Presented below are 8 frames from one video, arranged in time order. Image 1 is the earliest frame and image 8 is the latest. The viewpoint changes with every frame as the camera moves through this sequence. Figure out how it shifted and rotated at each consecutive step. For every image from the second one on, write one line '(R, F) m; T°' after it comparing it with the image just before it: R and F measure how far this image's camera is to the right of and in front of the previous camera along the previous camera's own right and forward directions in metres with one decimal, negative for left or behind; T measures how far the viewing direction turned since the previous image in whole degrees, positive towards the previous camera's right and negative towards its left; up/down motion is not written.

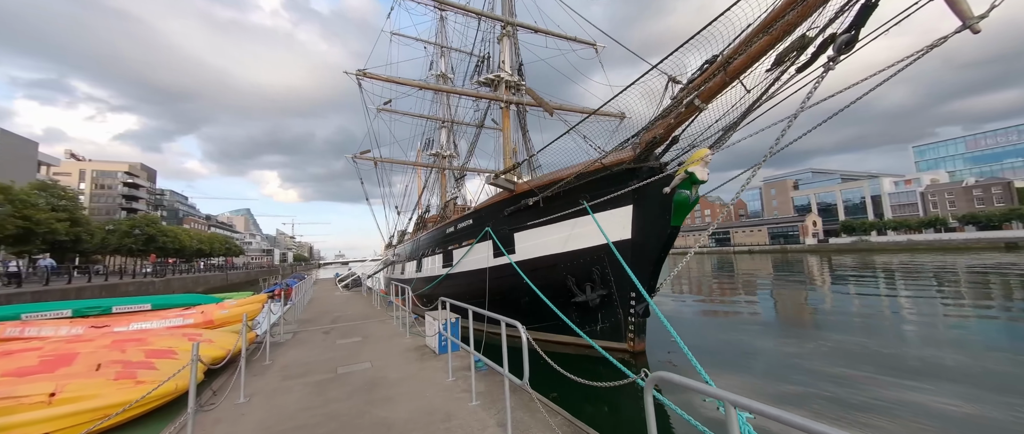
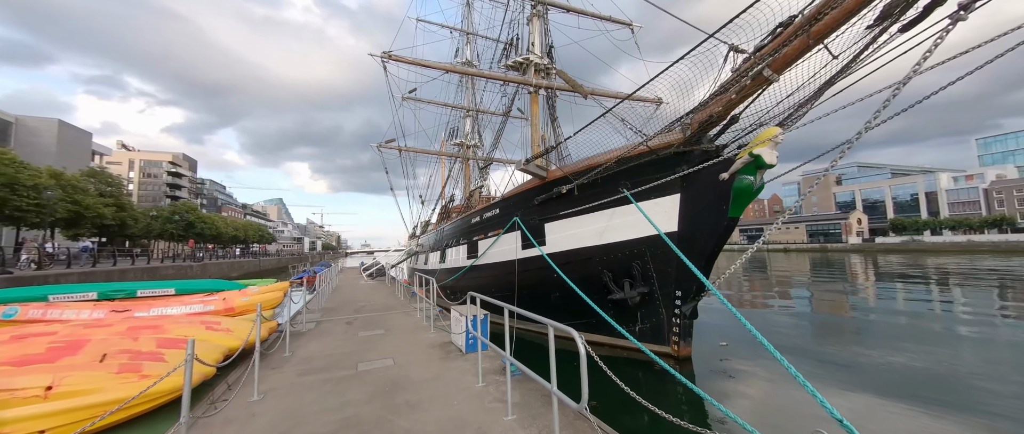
(-0.2, +0.5) m; -4°
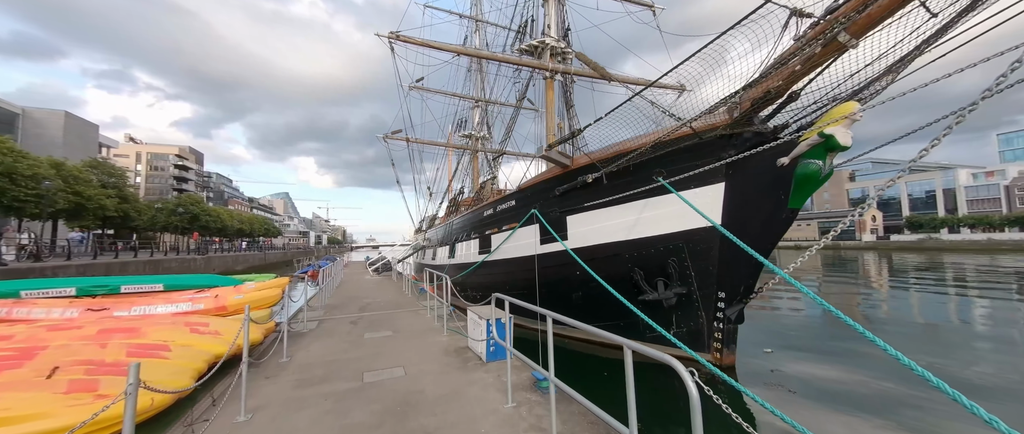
(-0.3, +0.6) m; -1°
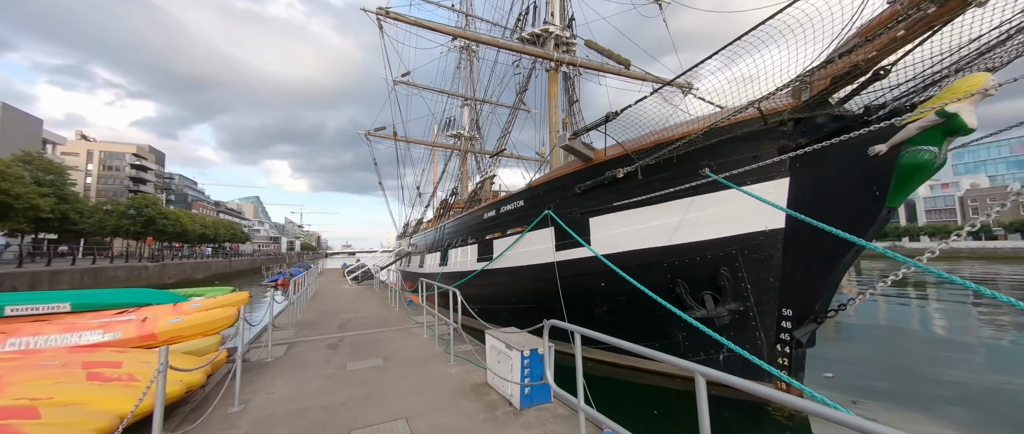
(-0.6, +0.9) m; +3°
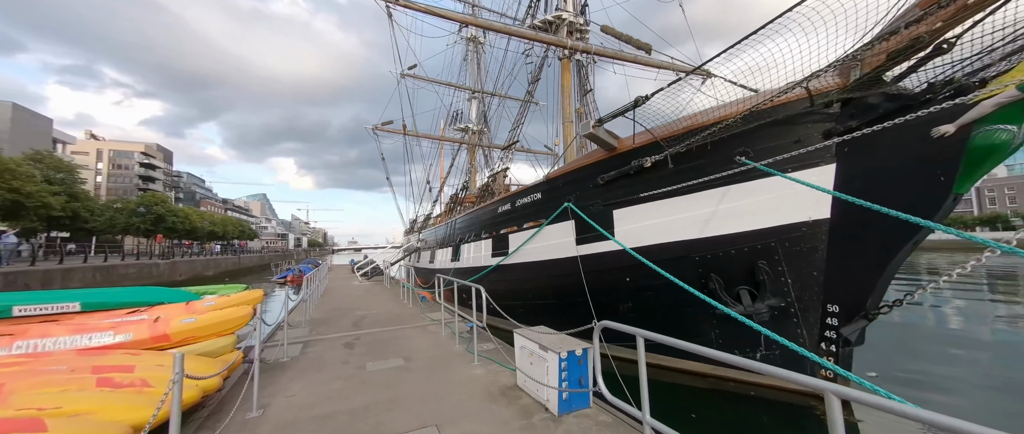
(-0.3, +0.2) m; -1°
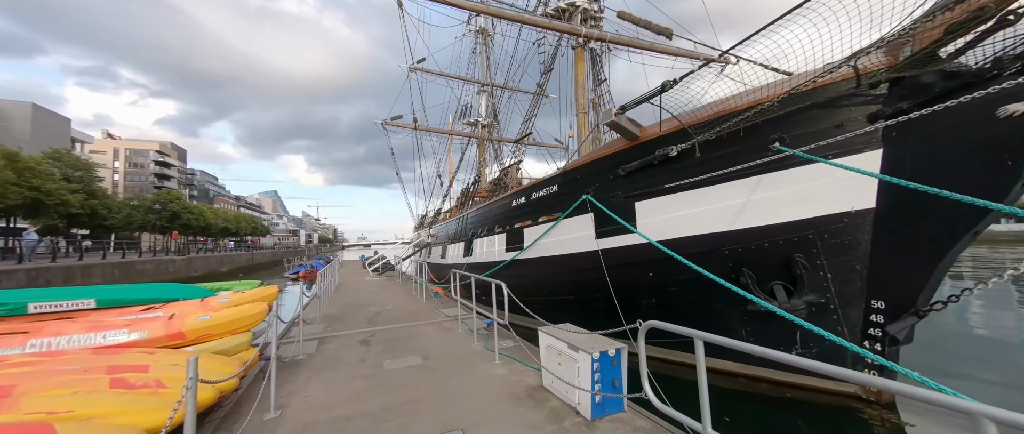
(-0.2, +0.2) m; -1°
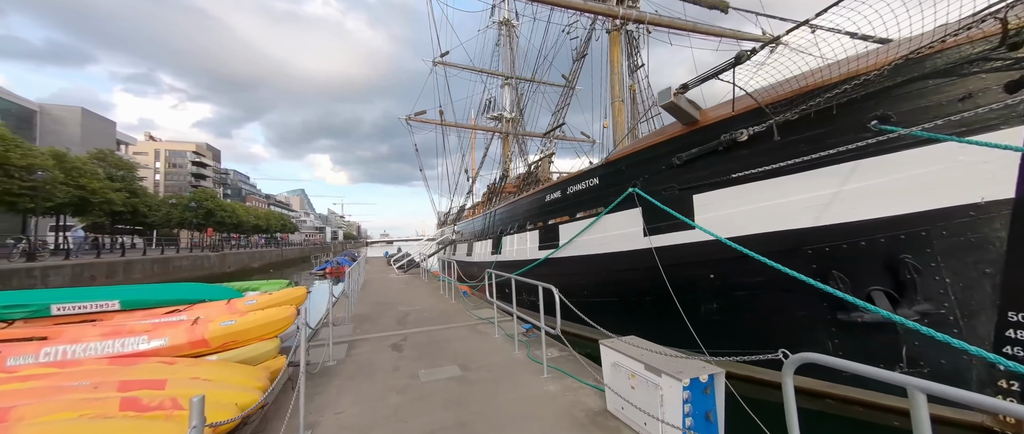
(-0.3, +0.4) m; -3°
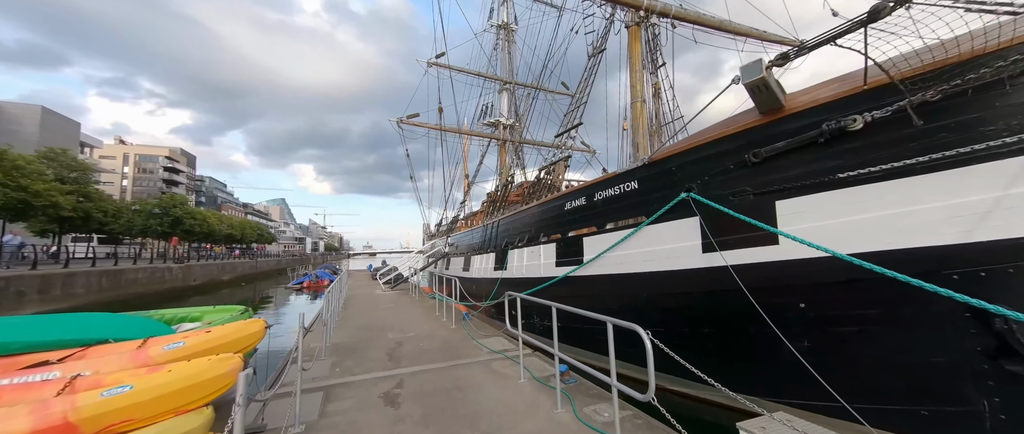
(-0.5, +1.0) m; +2°
